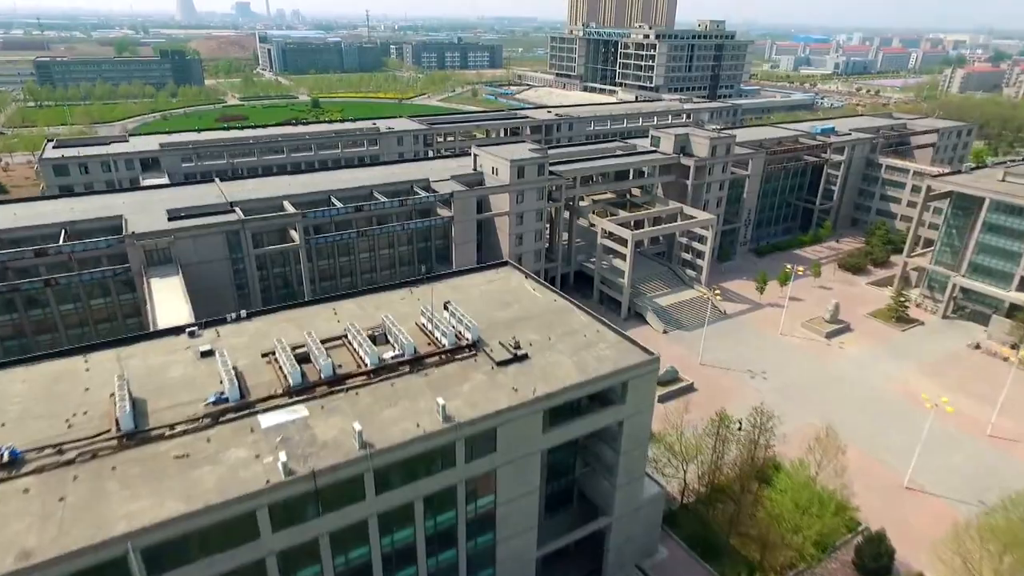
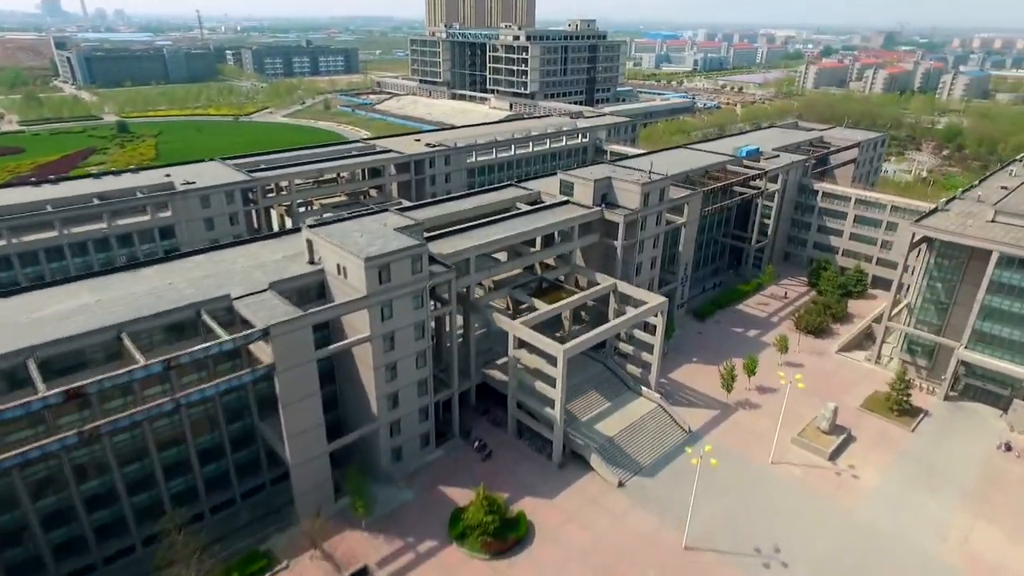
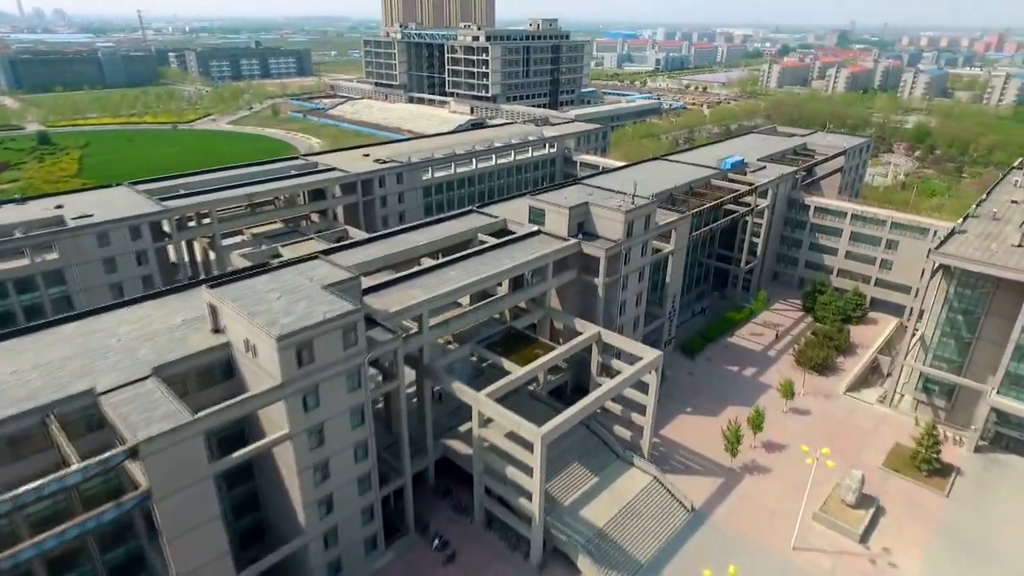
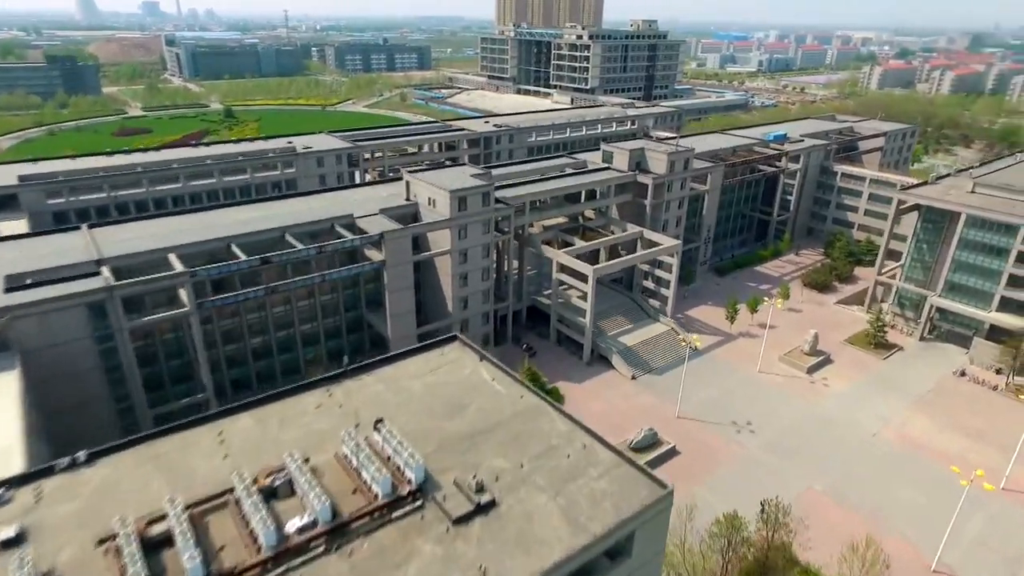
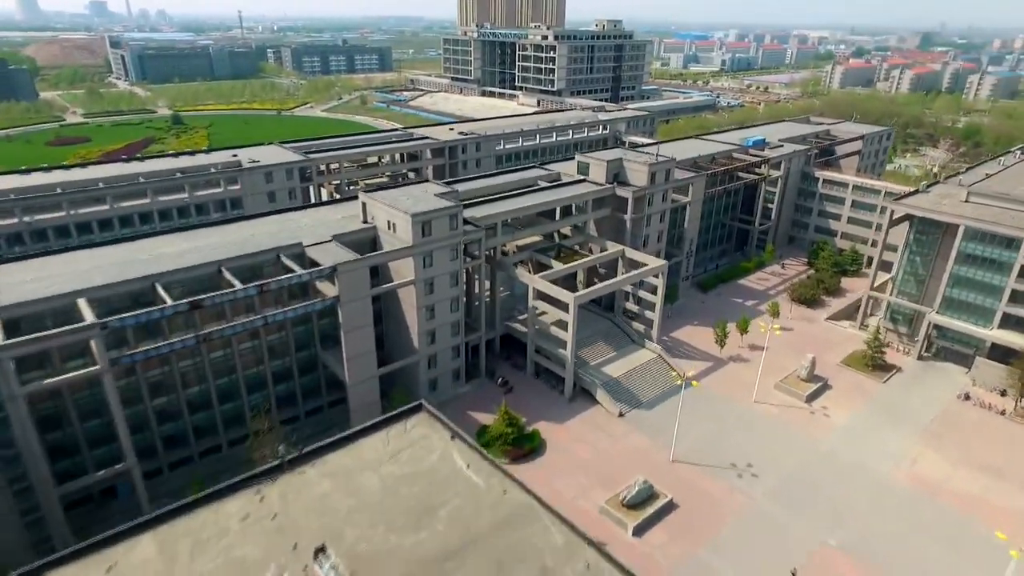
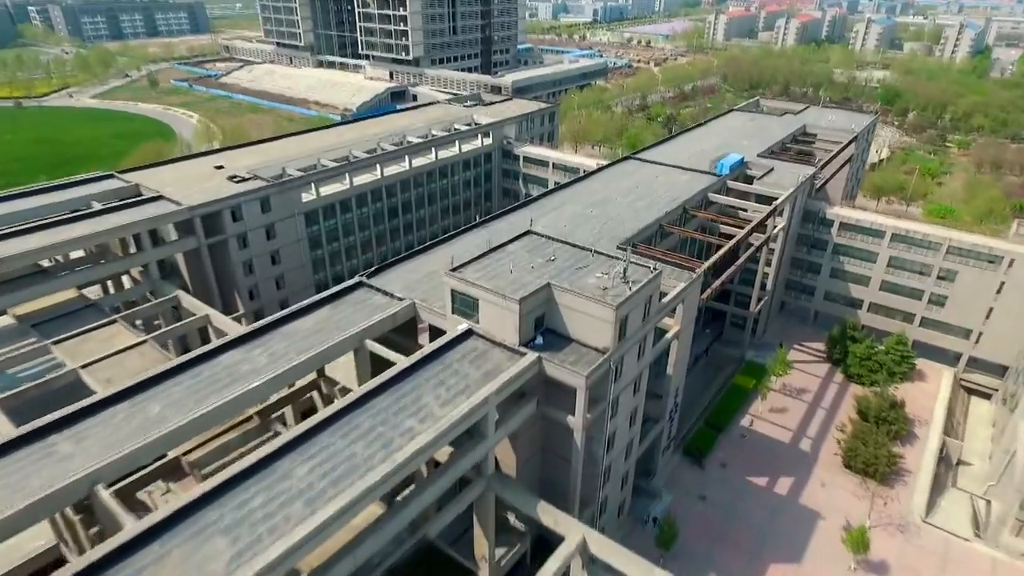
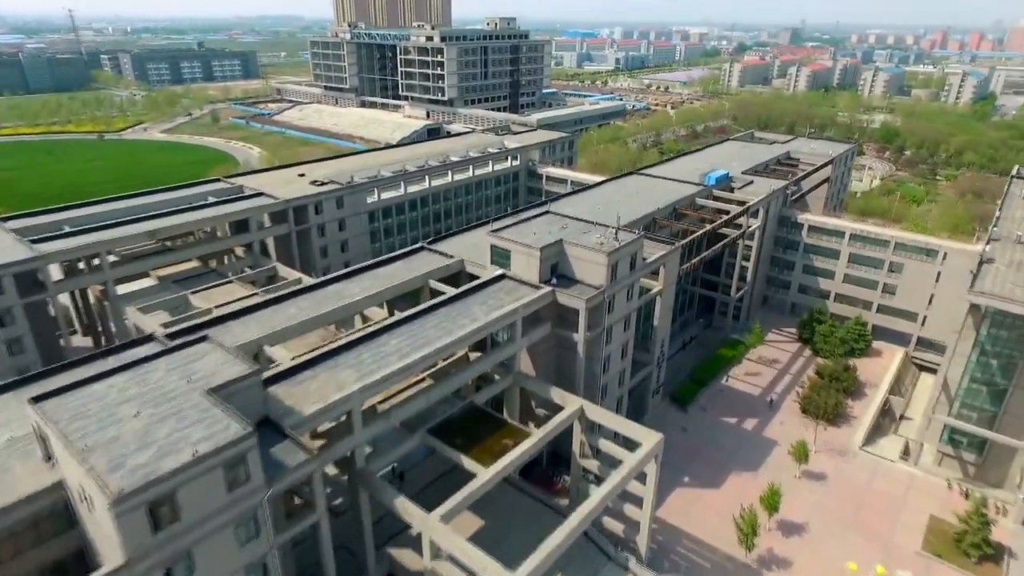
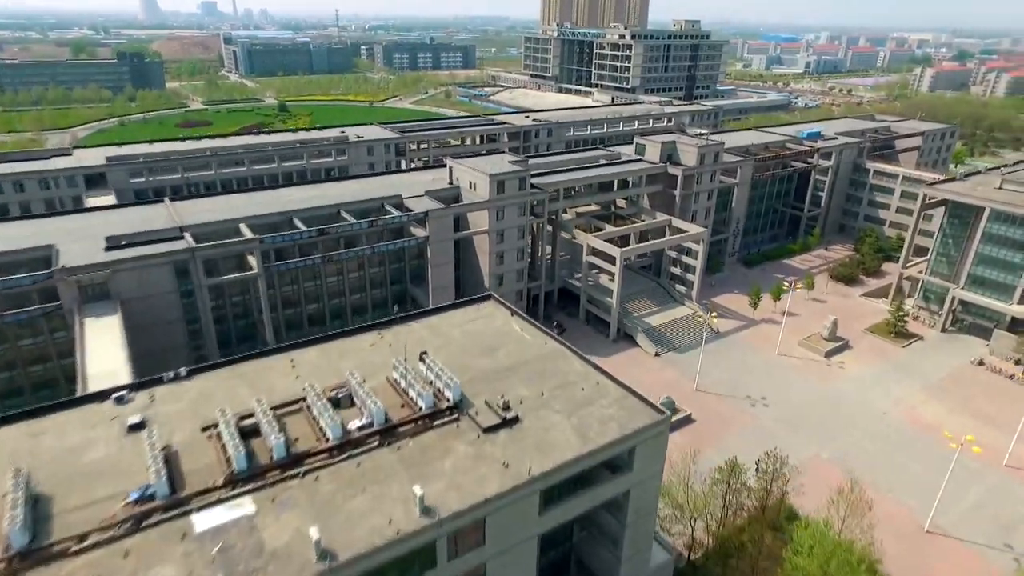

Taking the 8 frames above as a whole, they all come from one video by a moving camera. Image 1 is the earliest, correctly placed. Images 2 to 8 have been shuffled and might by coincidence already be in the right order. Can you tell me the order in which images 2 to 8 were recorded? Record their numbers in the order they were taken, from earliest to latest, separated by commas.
8, 4, 5, 2, 3, 7, 6
